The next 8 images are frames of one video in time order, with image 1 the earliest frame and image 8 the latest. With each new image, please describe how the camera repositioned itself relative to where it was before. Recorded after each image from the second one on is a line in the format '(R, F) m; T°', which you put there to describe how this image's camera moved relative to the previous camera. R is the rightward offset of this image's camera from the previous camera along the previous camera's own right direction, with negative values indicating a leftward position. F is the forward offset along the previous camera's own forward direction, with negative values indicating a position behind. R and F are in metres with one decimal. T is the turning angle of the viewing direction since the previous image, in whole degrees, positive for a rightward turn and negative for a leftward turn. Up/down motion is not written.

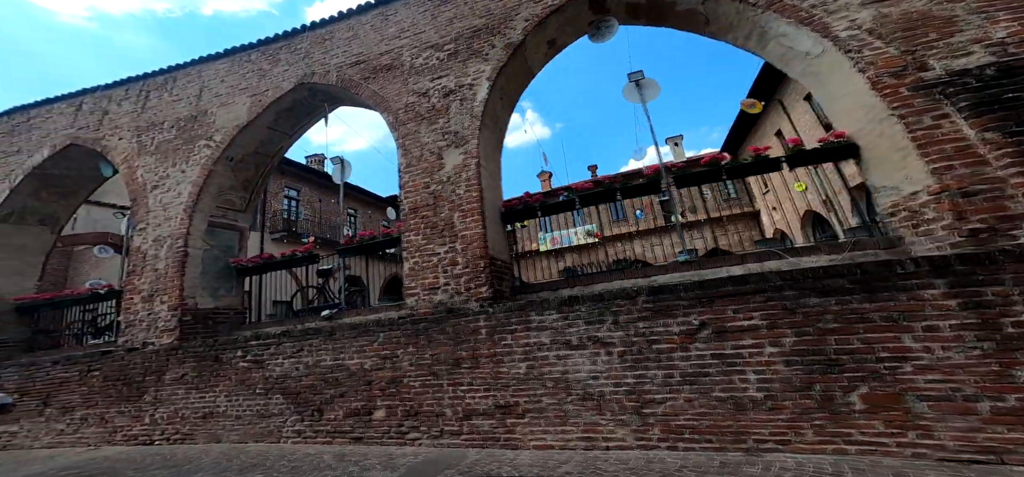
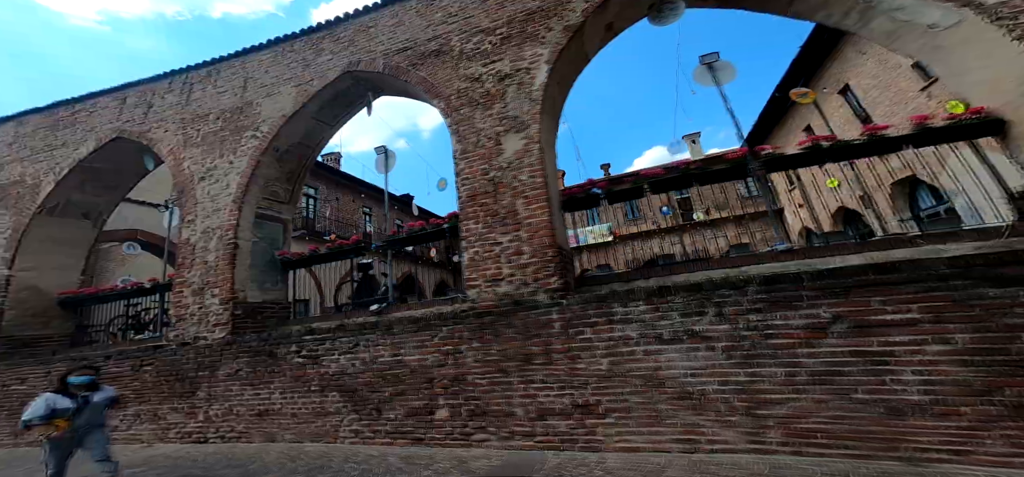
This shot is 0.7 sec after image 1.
(-0.7, +0.2) m; -1°
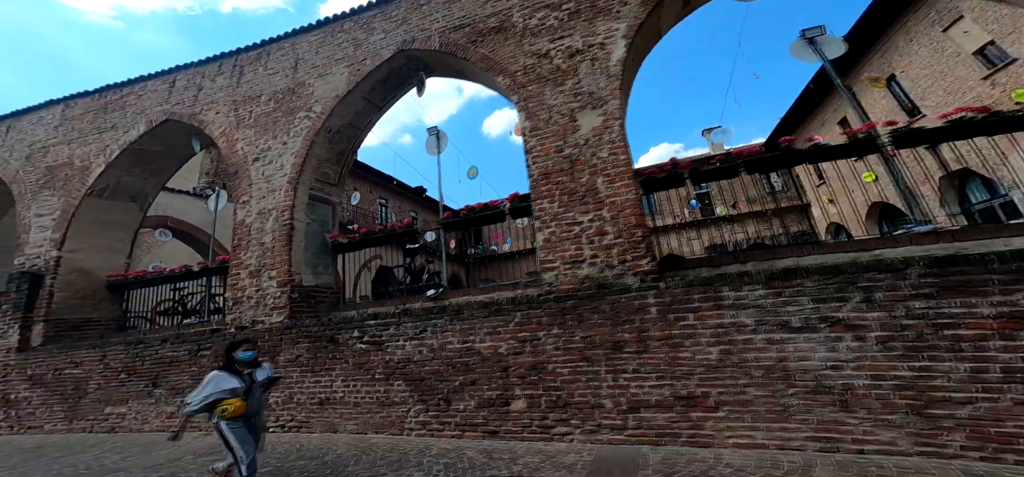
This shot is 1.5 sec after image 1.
(-0.8, +0.3) m; -1°
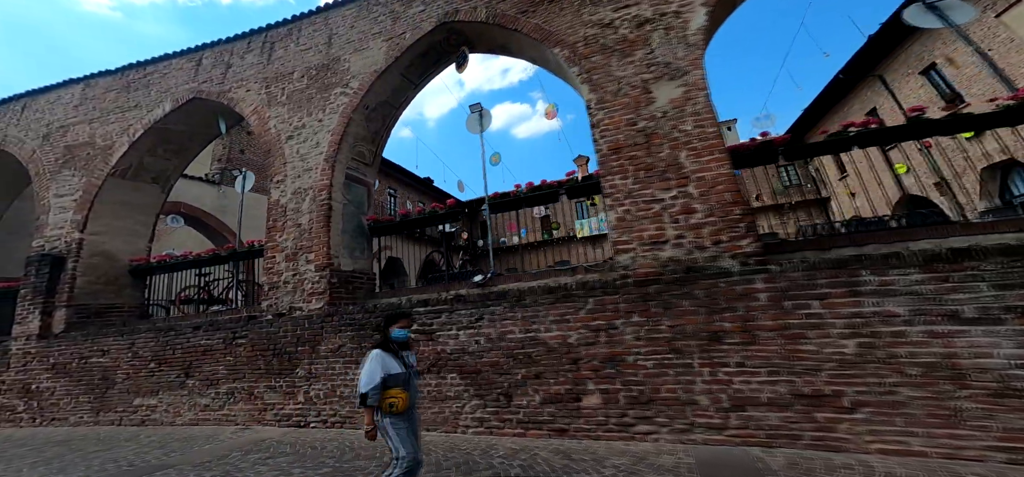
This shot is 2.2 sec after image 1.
(-0.7, +0.4) m; 0°
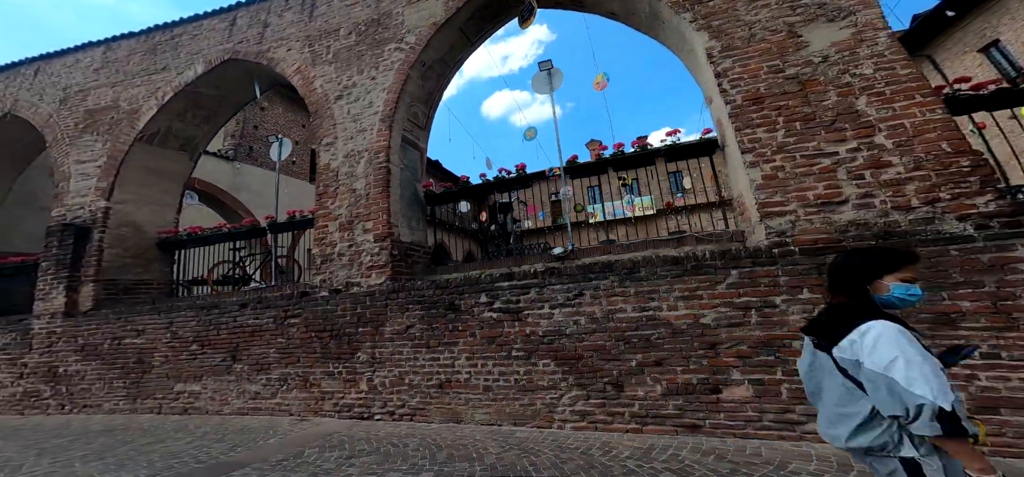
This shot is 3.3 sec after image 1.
(-1.0, +0.7) m; 0°
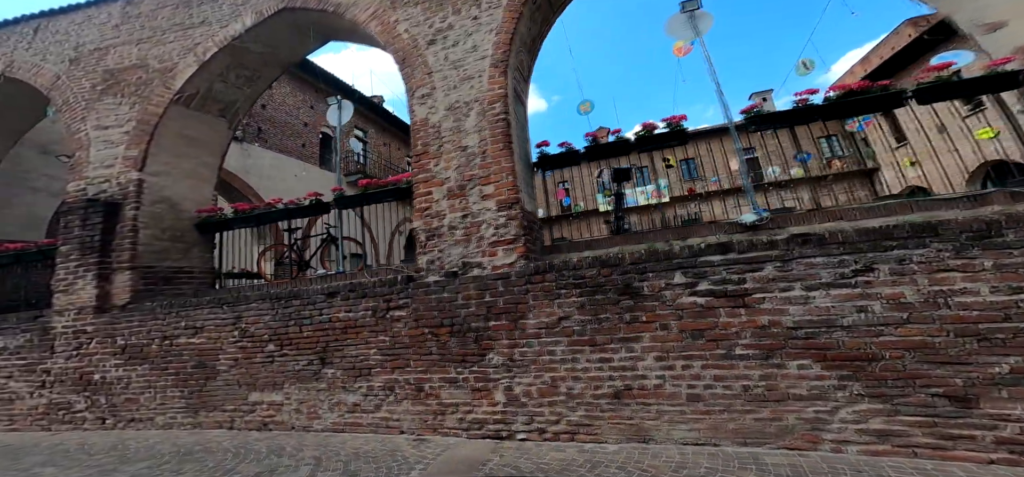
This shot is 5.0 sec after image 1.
(-1.6, +1.1) m; +1°
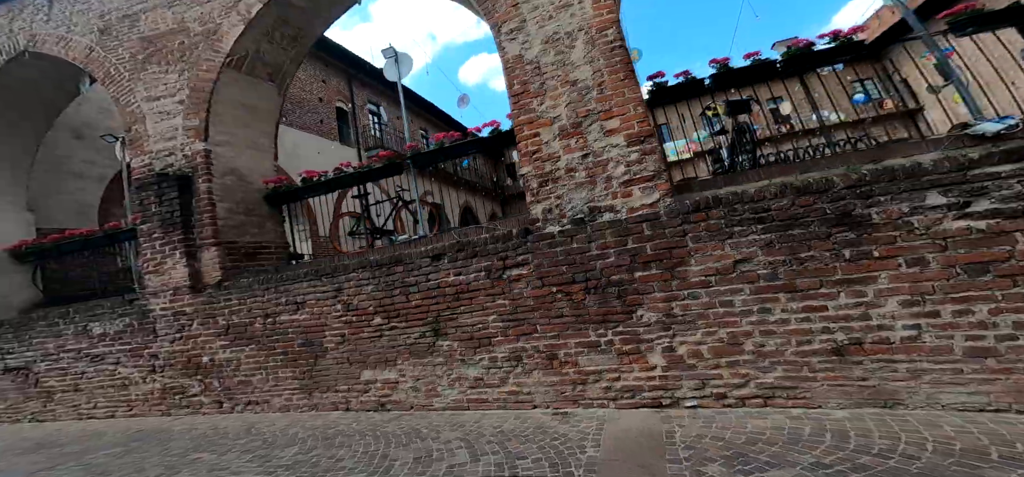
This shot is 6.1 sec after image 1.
(-1.1, +0.5) m; -3°
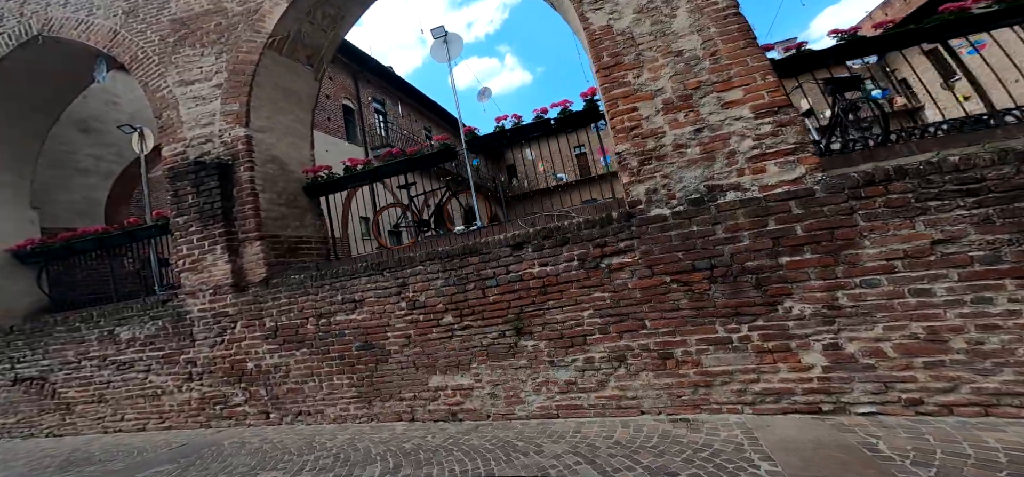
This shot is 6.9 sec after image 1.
(-0.9, +0.5) m; 0°
